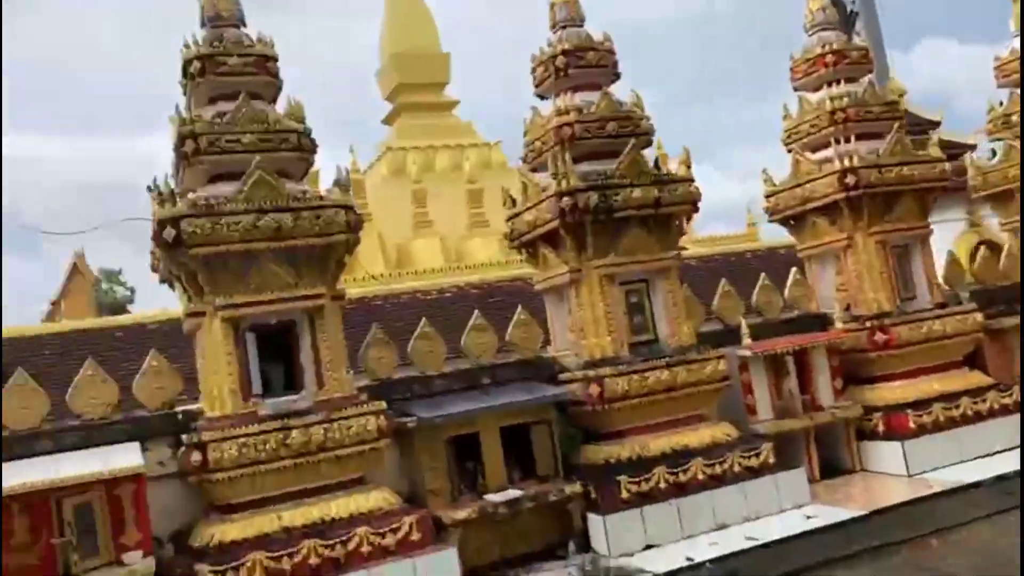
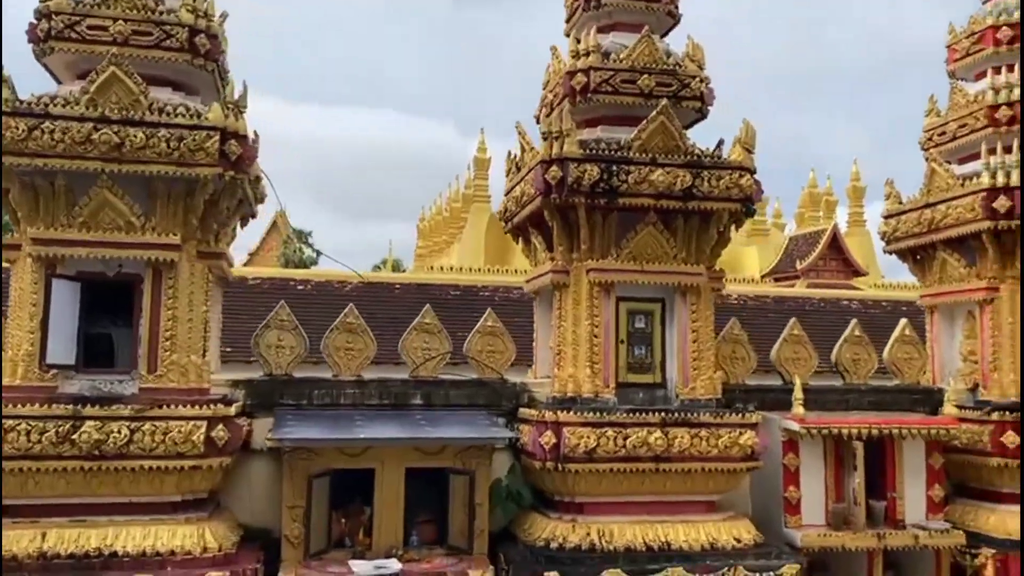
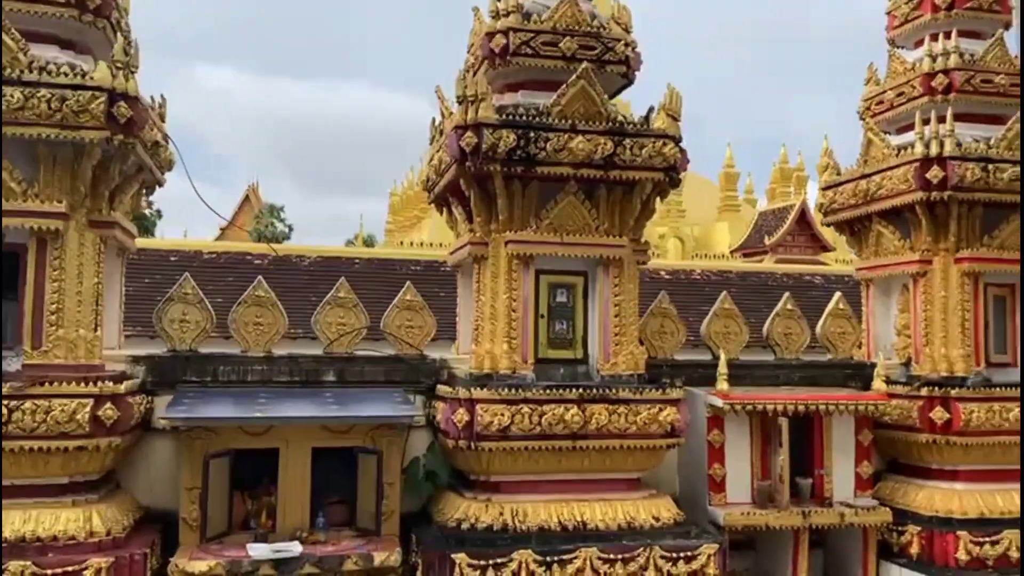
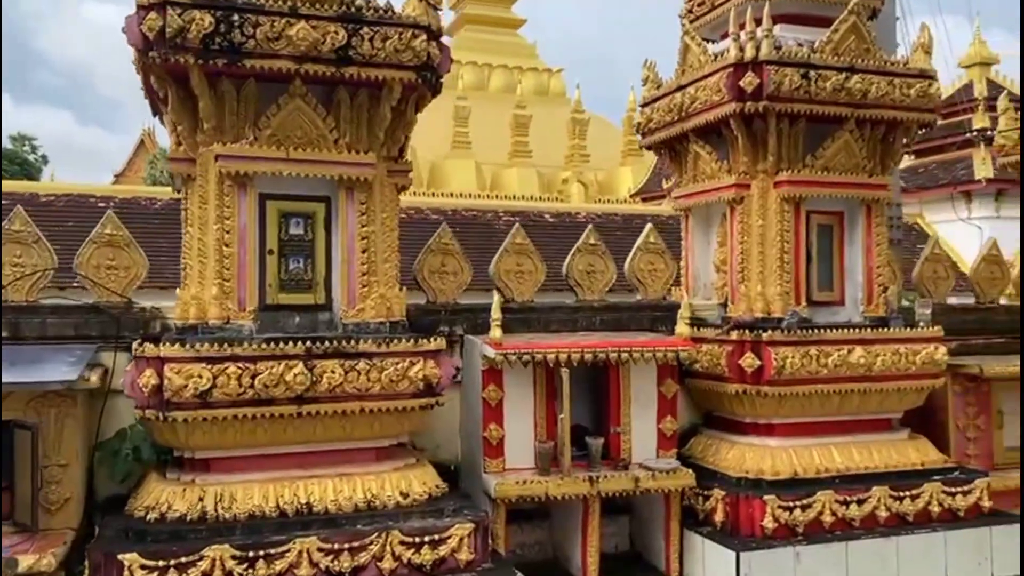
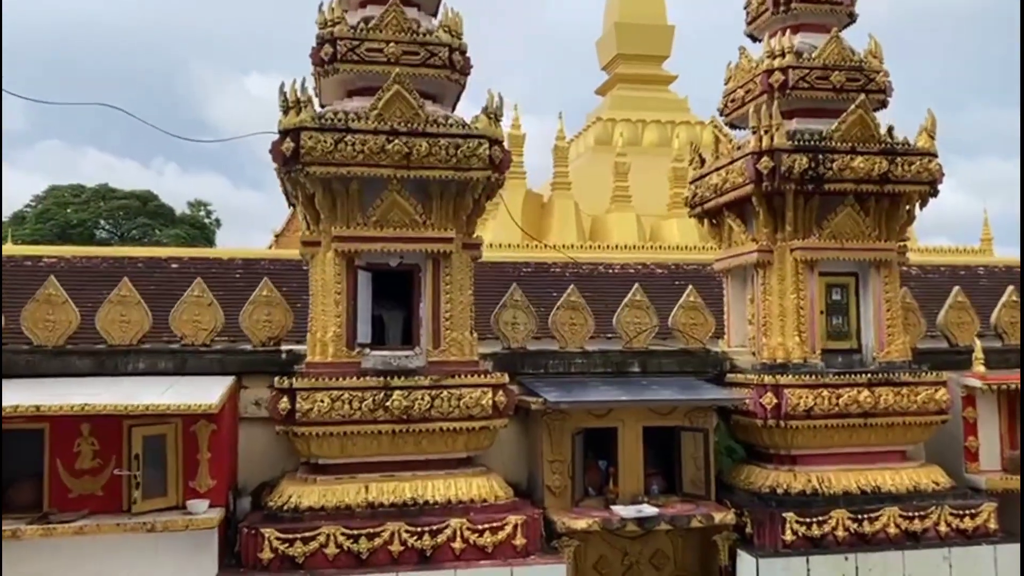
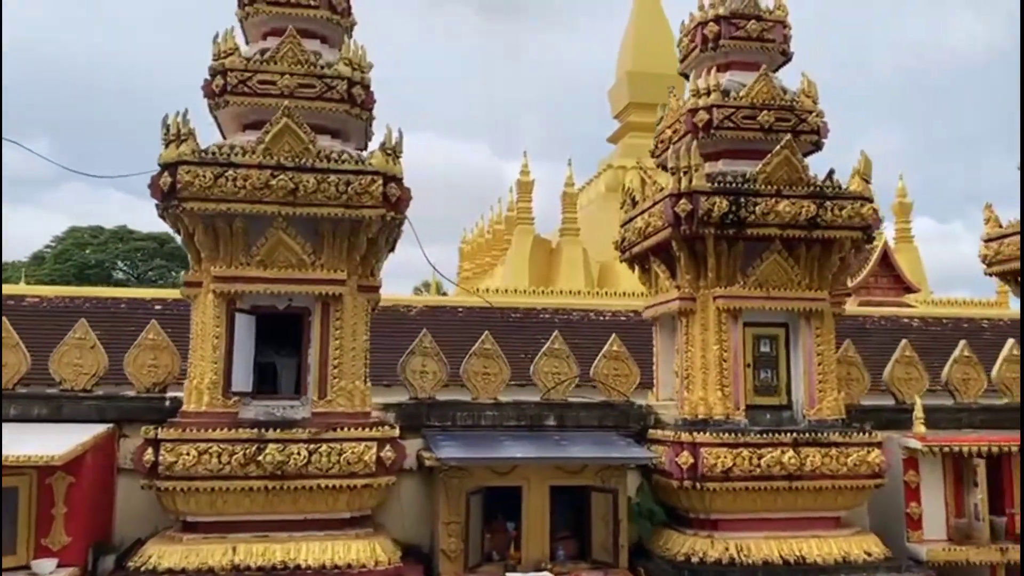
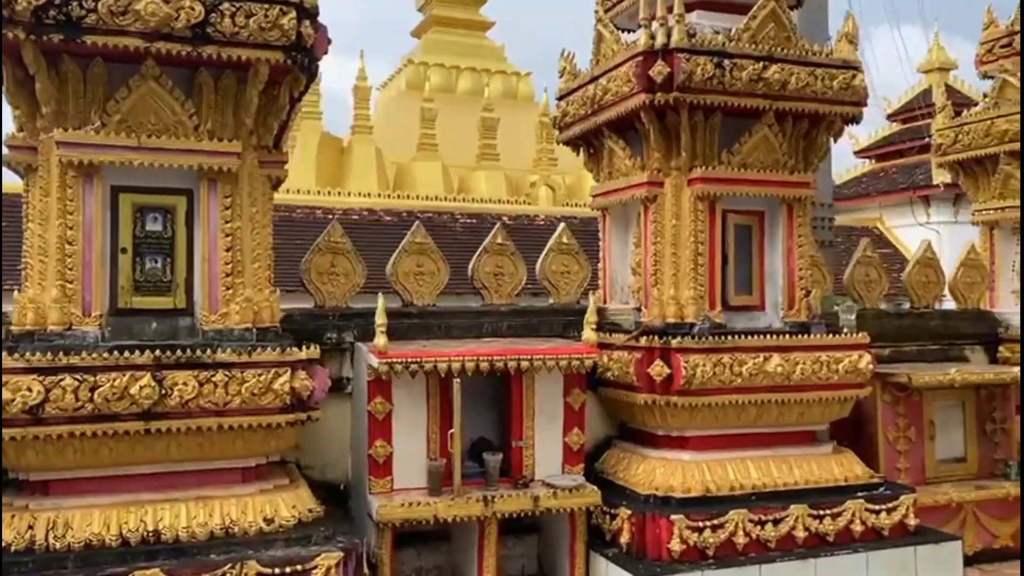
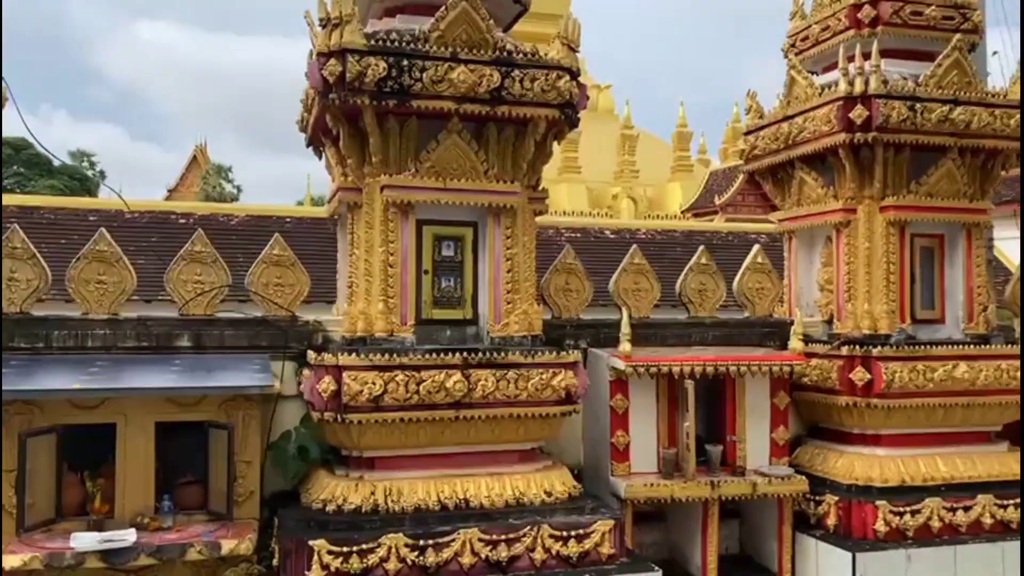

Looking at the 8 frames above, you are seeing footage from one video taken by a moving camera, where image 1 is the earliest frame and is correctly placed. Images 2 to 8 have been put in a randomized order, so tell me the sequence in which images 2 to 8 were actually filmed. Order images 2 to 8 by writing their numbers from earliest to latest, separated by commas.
5, 6, 2, 3, 8, 4, 7
